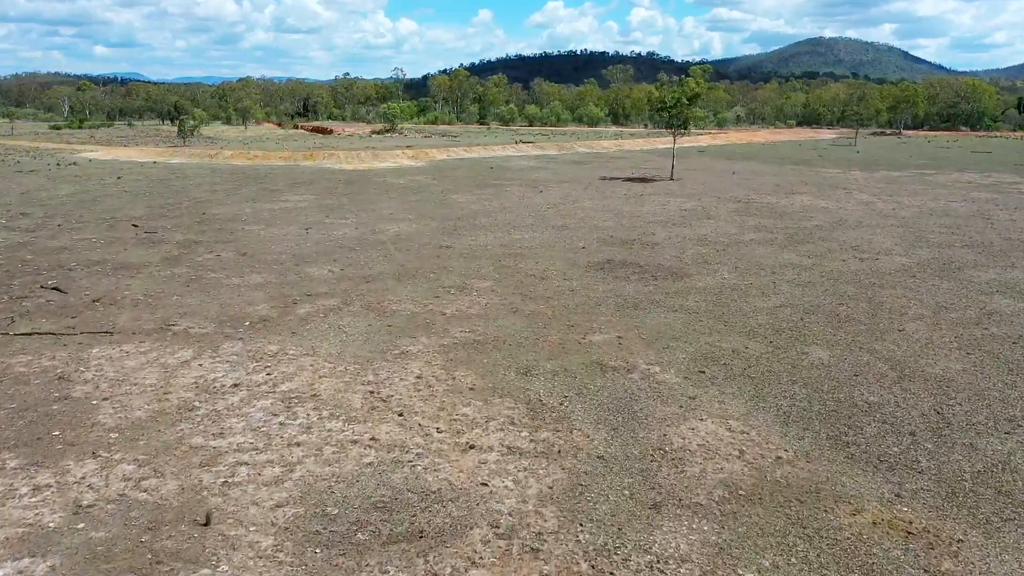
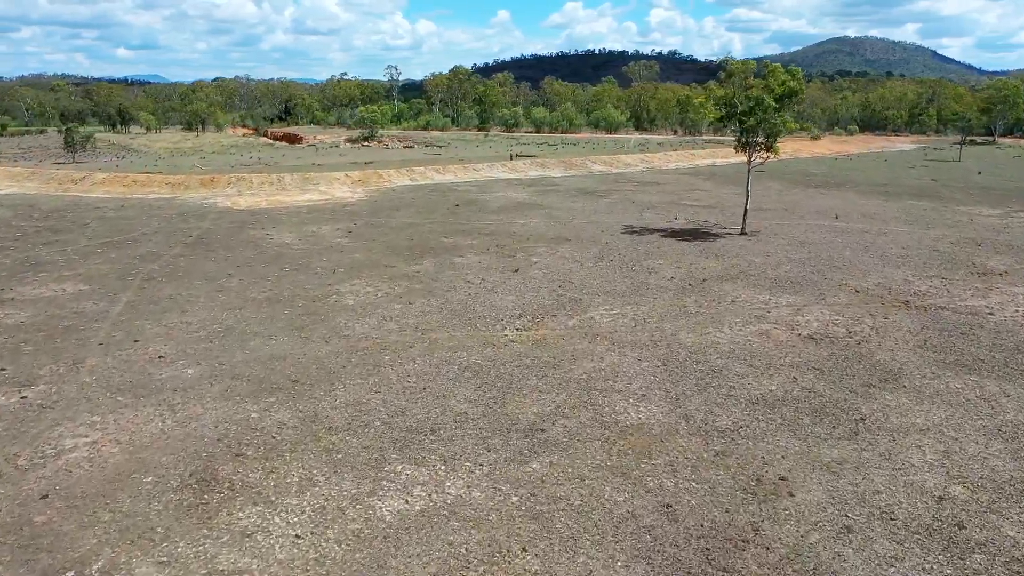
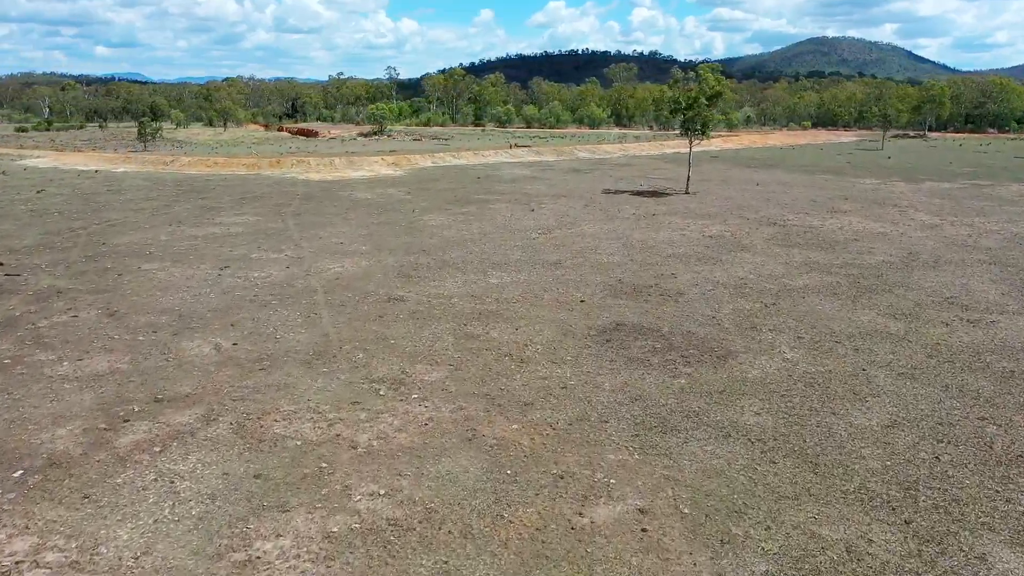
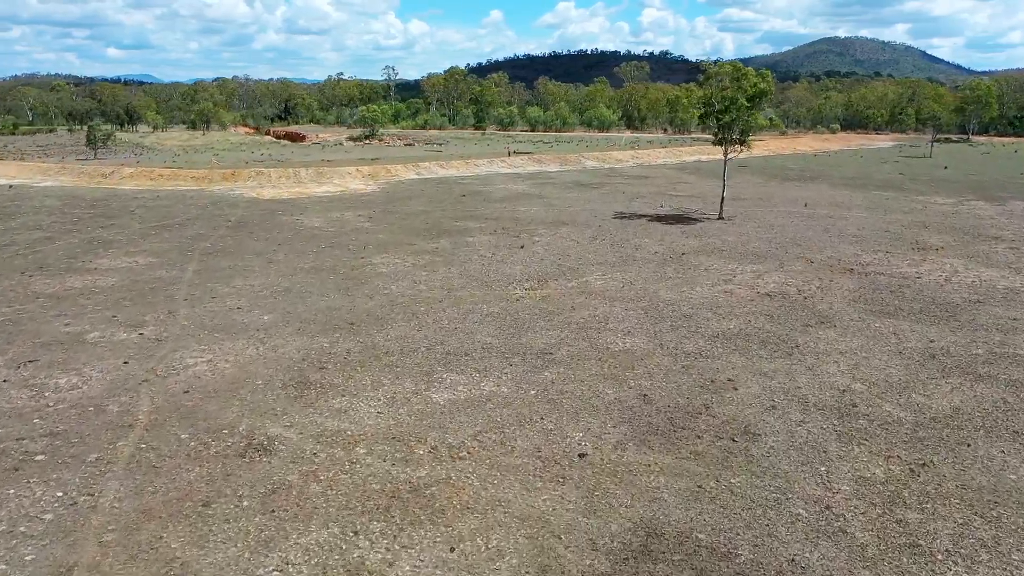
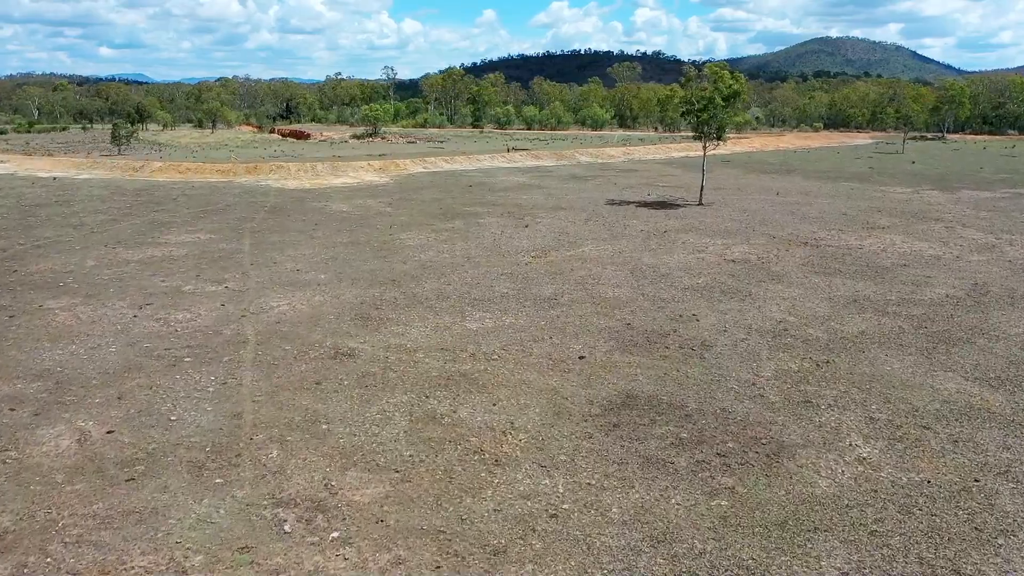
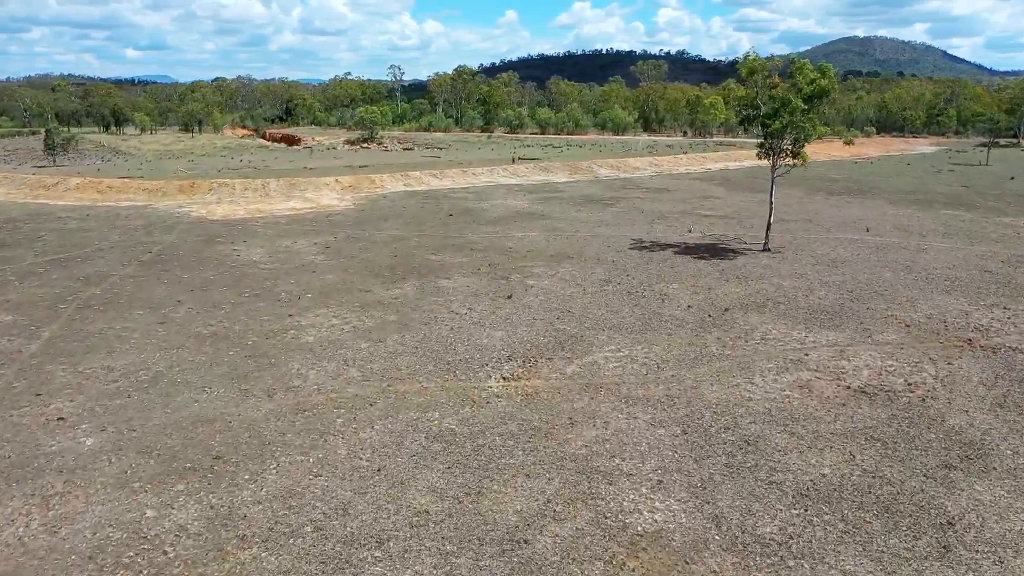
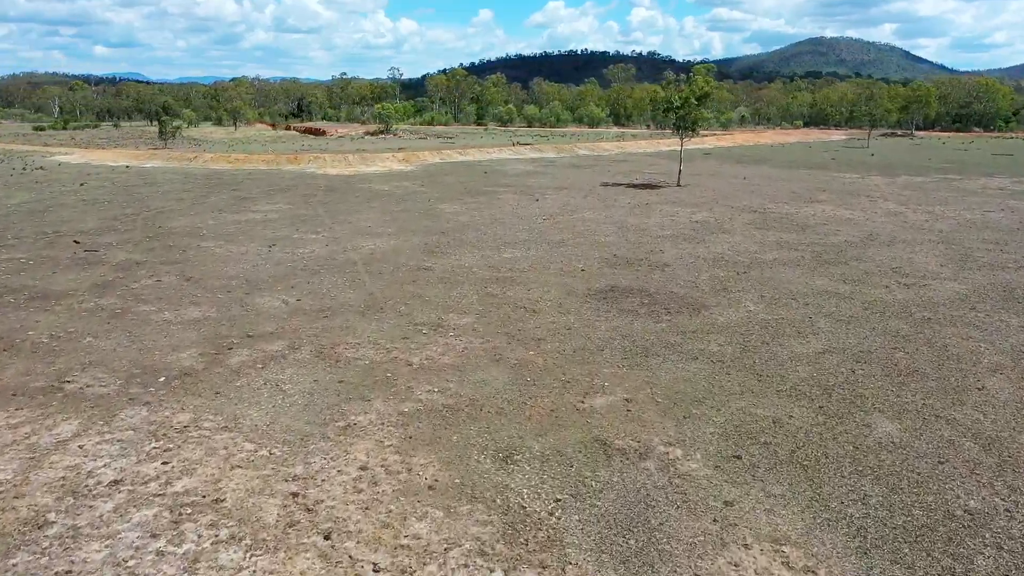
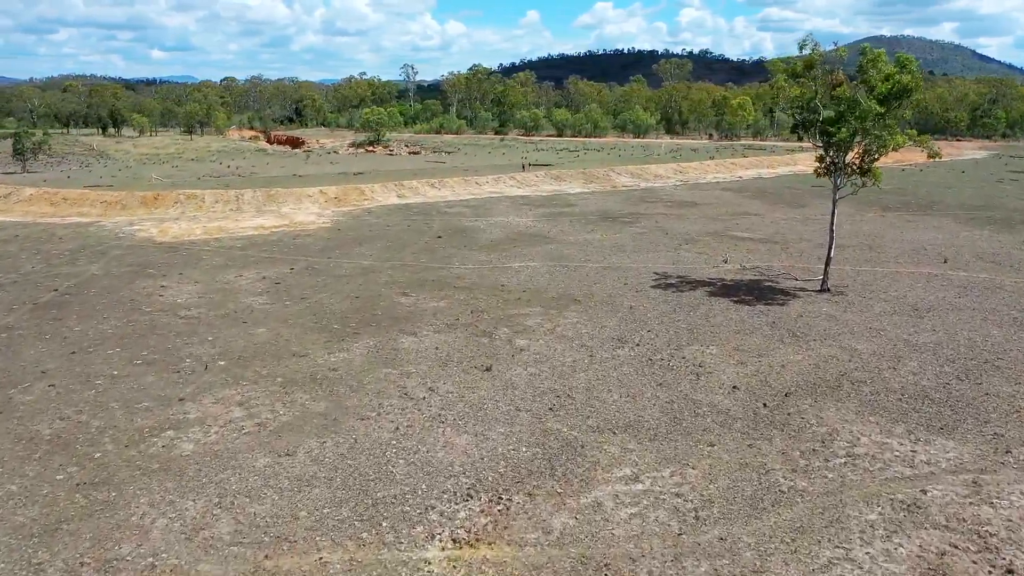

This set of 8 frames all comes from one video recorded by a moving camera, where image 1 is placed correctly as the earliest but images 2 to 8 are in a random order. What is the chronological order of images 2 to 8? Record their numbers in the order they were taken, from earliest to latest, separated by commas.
7, 3, 5, 4, 2, 6, 8
